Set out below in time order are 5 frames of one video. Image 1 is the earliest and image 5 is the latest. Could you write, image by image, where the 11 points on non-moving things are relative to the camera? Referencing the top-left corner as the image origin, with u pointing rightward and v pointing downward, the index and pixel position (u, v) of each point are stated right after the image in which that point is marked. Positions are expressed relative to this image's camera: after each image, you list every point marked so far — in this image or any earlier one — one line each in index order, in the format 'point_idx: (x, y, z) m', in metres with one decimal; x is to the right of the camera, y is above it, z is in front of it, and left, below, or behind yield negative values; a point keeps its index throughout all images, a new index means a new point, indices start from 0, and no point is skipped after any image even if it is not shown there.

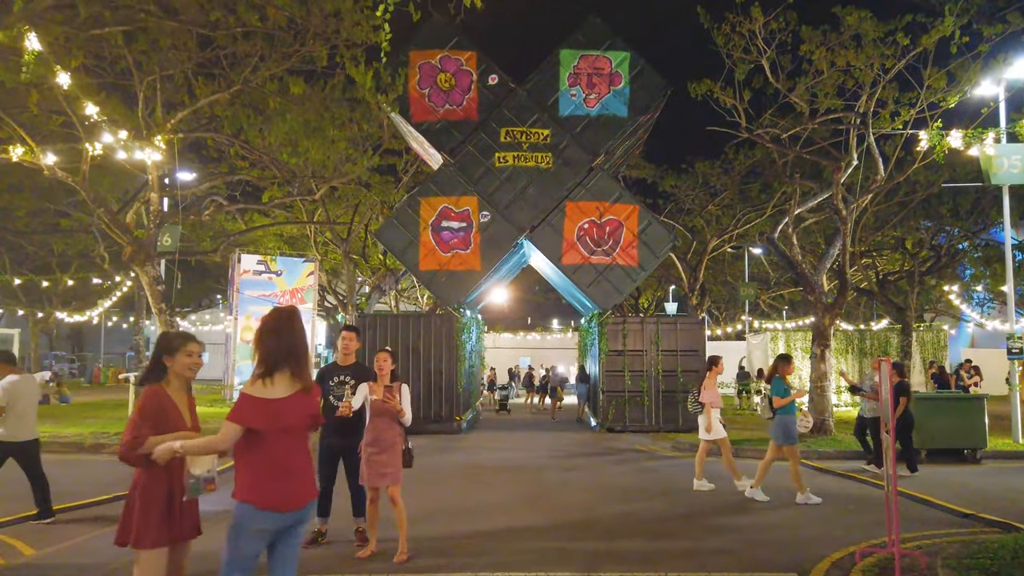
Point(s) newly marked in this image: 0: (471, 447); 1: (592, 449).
0: (-0.9, -3.7, +17.7) m
1: (+1.8, -3.6, +17.3) m
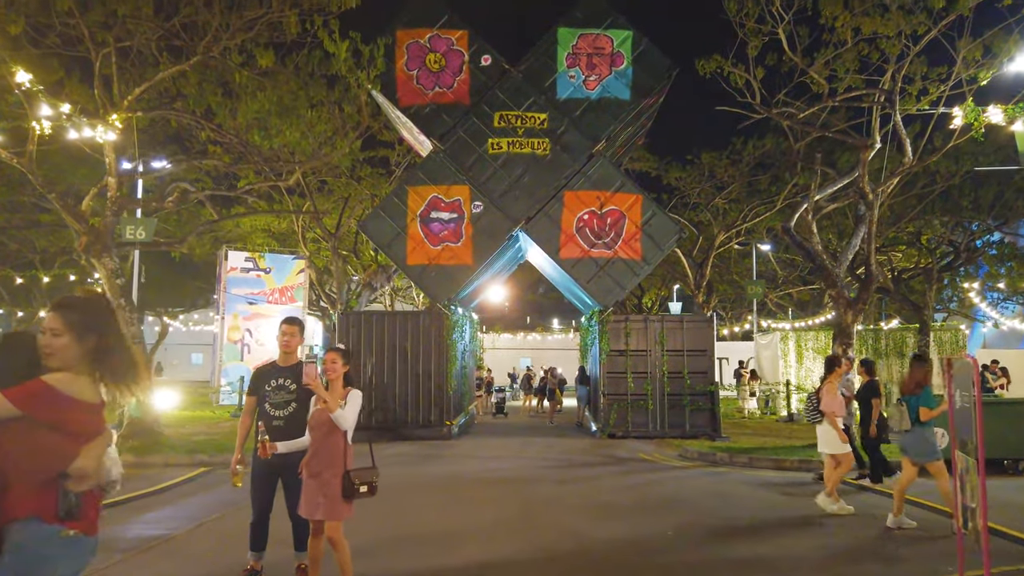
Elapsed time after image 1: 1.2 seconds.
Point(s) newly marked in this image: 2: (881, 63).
0: (-1.1, -3.6, +16.3) m
1: (+1.6, -3.5, +15.8) m
2: (+7.5, +4.6, +15.5) m
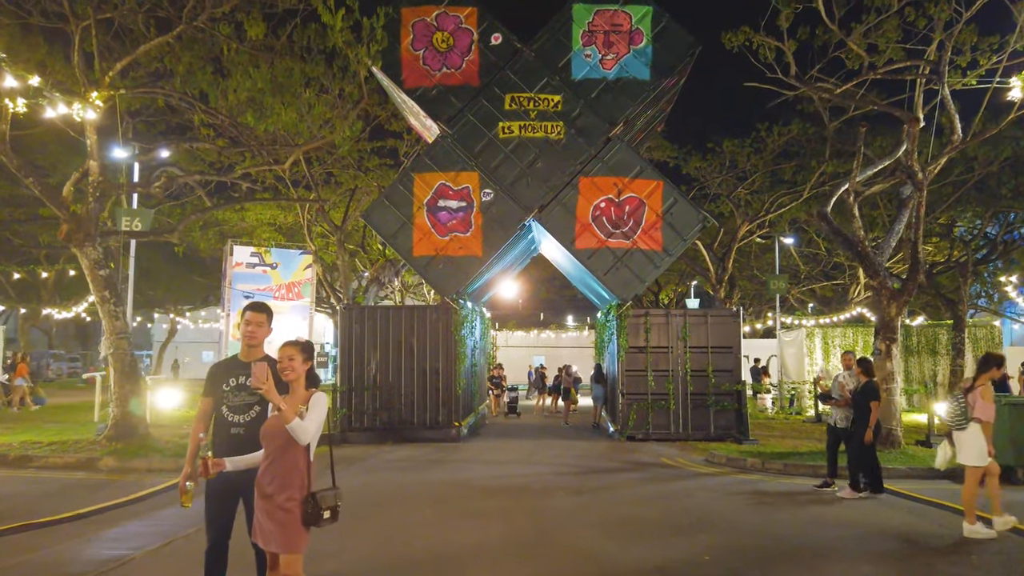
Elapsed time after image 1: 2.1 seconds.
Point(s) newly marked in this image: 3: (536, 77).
0: (-0.9, -3.4, +15.1) m
1: (+1.9, -3.3, +14.6) m
2: (+7.7, +4.7, +14.1) m
3: (+0.6, +5.4, +19.4) m
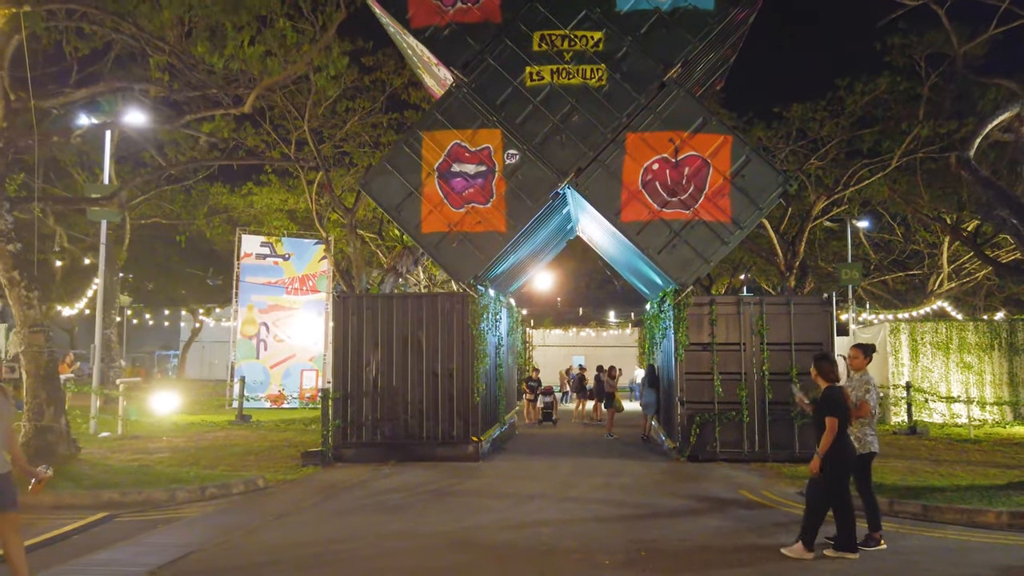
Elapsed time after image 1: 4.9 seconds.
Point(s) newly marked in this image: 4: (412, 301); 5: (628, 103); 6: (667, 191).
0: (-0.4, -3.1, +11.5) m
1: (+2.3, -3.0, +10.9) m
2: (+8.0, +5.1, +10.1) m
3: (+1.2, +5.7, +15.8) m
4: (-2.0, -0.3, +15.4) m
5: (+2.4, +3.8, +15.6) m
6: (+3.1, +1.9, +15.2) m
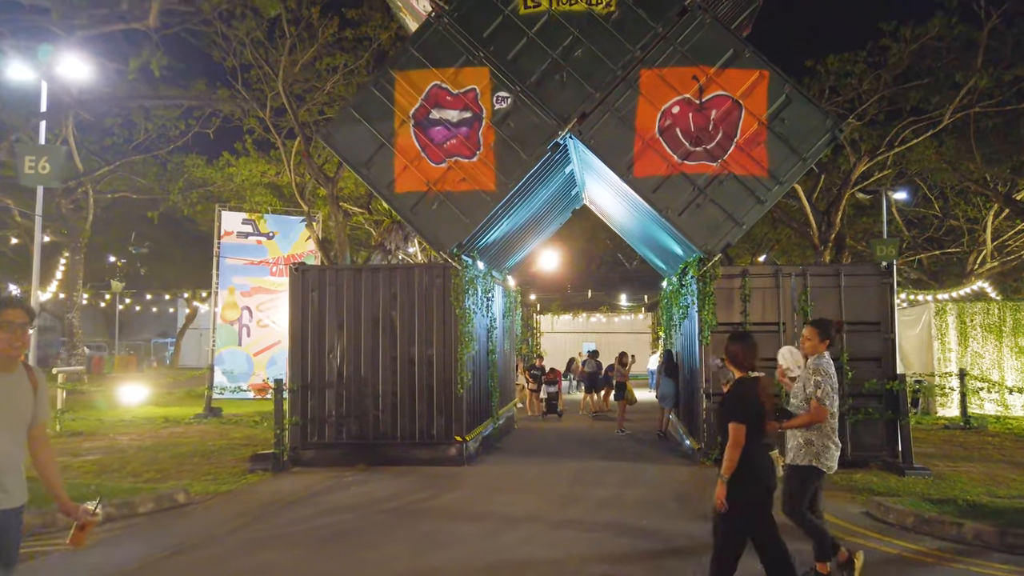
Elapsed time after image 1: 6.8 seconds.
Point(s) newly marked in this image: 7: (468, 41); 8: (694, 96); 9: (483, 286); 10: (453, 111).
0: (-0.6, -2.6, +9.0) m
1: (+2.1, -2.5, +8.4) m
2: (+7.8, +5.6, +7.4) m
3: (+1.1, +6.2, +13.1) m
4: (-2.2, +0.2, +12.9) m
5: (+2.2, +4.3, +12.9) m
6: (+2.9, +2.4, +12.5) m
7: (-0.8, +4.2, +13.0) m
8: (+3.0, +3.2, +12.5) m
9: (-0.6, +0.1, +14.7) m
10: (-1.0, +3.0, +12.9) m
